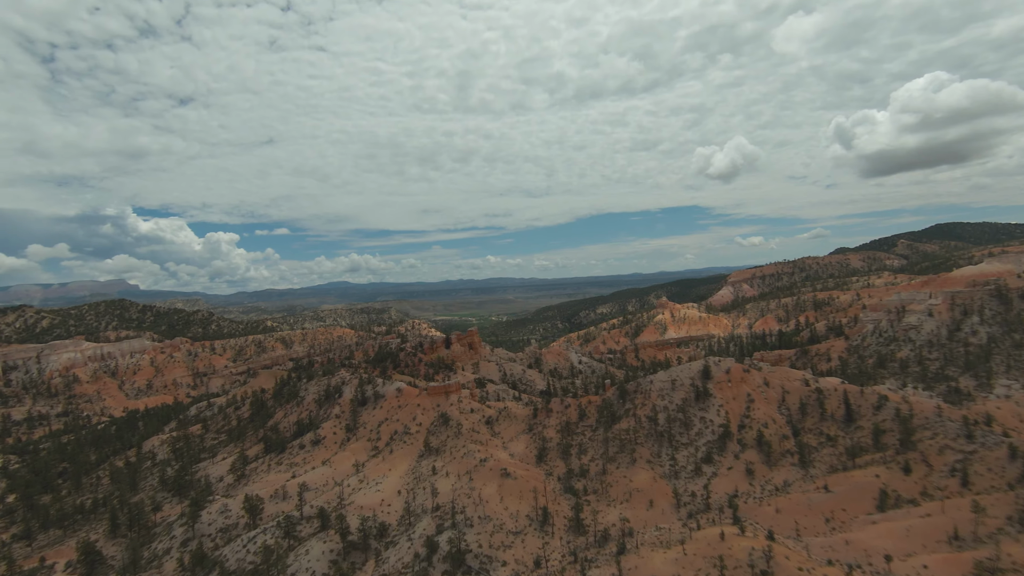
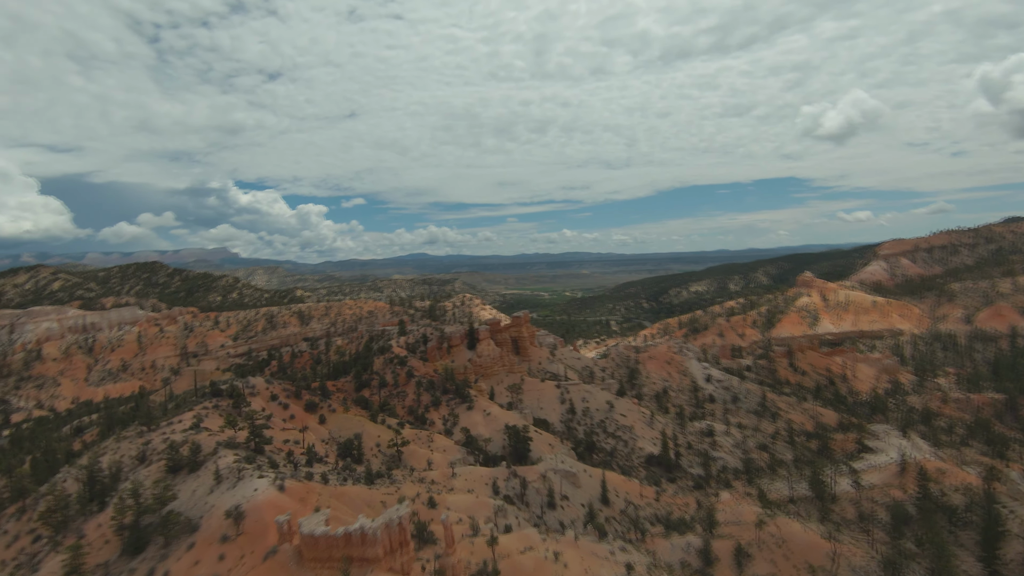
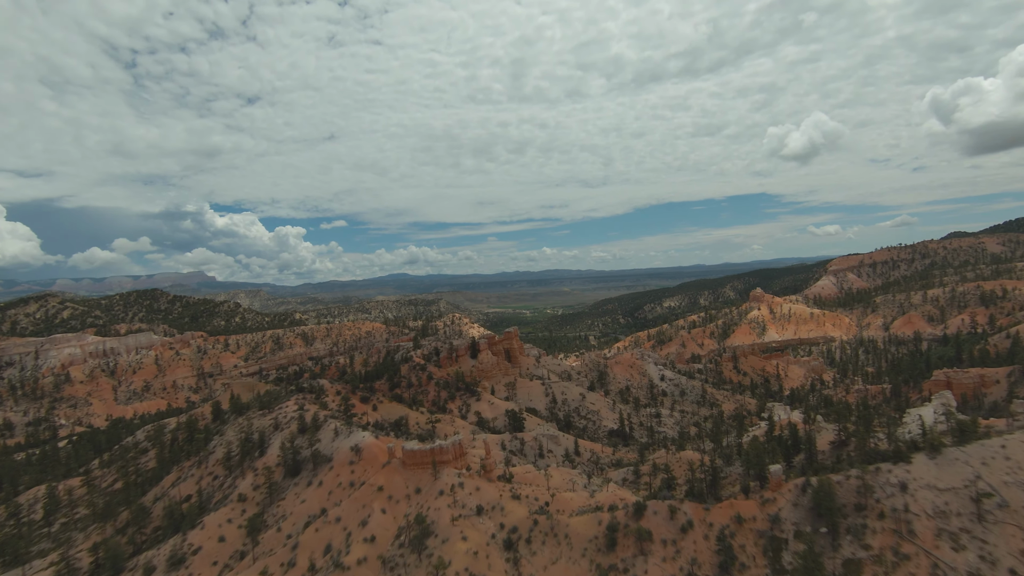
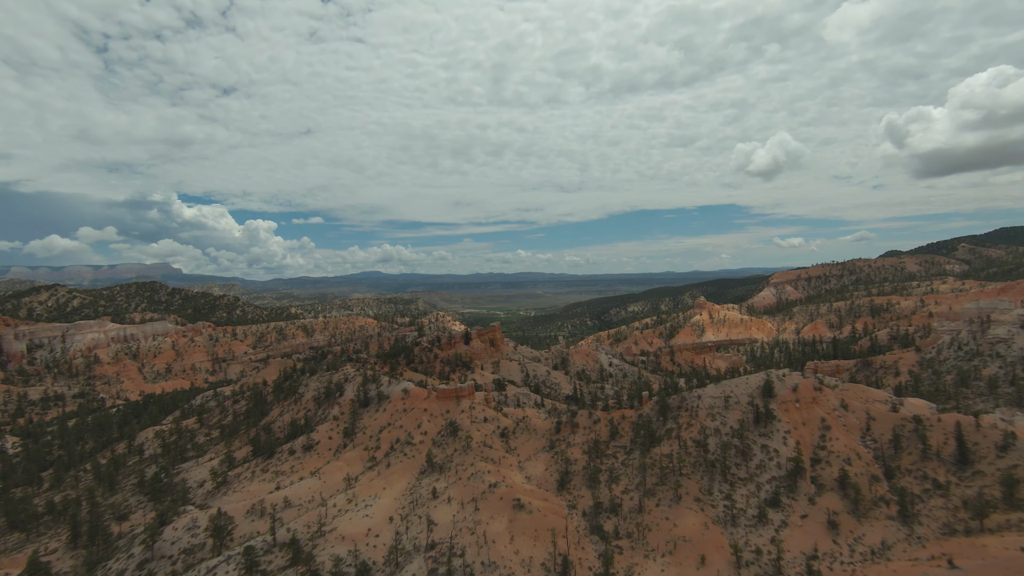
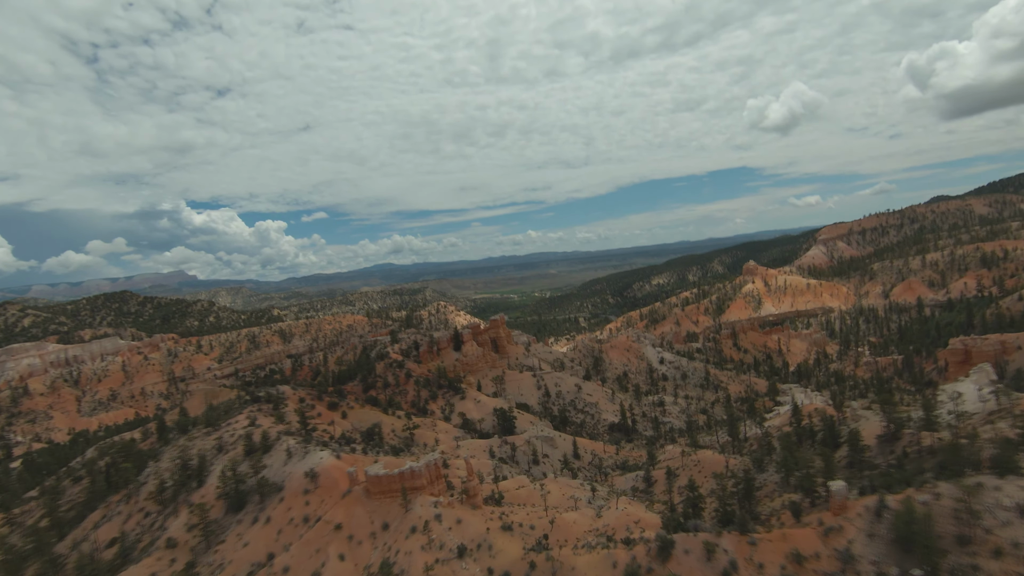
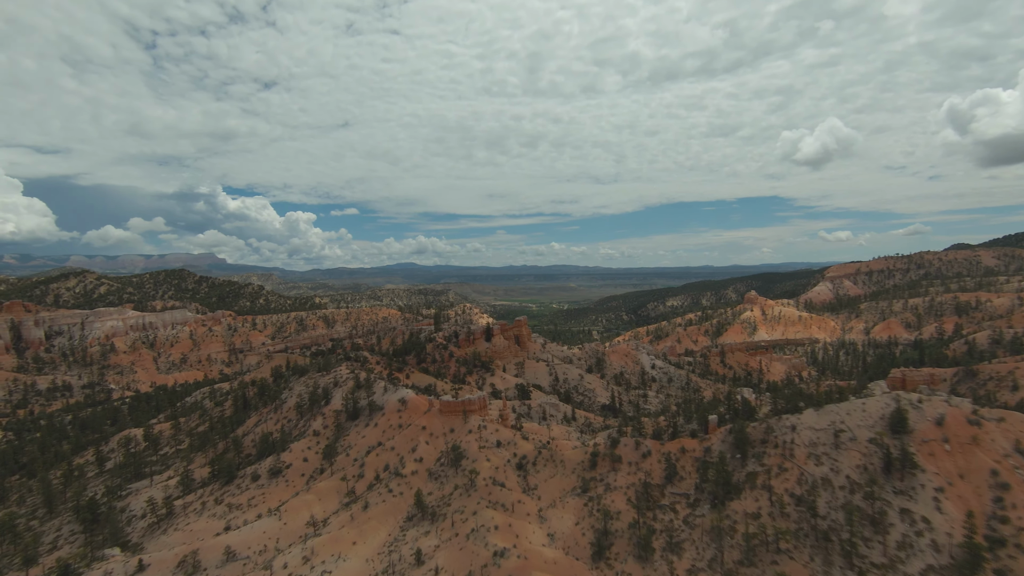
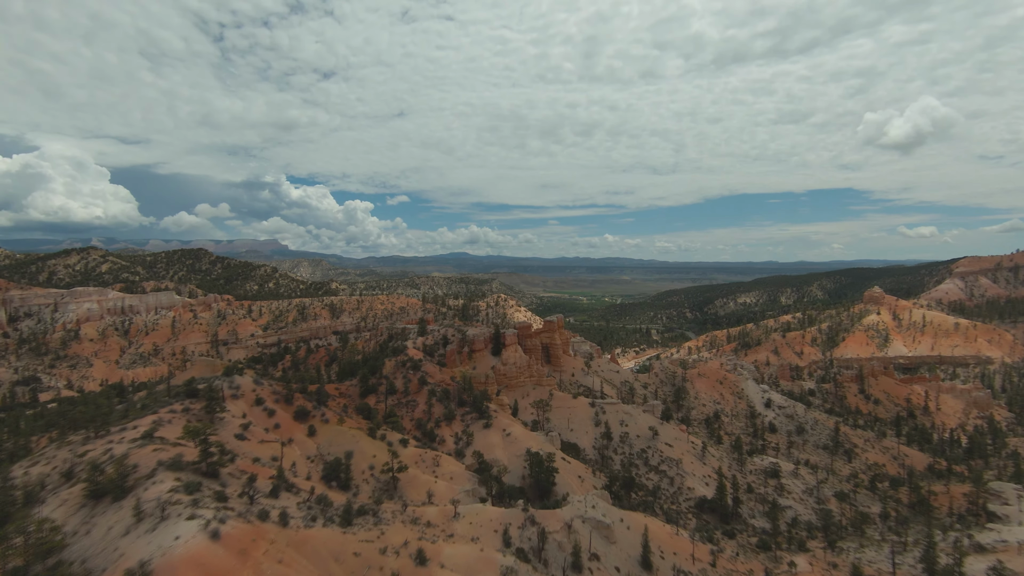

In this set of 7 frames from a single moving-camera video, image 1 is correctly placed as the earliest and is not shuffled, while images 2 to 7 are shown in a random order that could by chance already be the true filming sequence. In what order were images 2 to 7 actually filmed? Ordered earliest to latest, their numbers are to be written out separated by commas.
4, 6, 3, 5, 2, 7
